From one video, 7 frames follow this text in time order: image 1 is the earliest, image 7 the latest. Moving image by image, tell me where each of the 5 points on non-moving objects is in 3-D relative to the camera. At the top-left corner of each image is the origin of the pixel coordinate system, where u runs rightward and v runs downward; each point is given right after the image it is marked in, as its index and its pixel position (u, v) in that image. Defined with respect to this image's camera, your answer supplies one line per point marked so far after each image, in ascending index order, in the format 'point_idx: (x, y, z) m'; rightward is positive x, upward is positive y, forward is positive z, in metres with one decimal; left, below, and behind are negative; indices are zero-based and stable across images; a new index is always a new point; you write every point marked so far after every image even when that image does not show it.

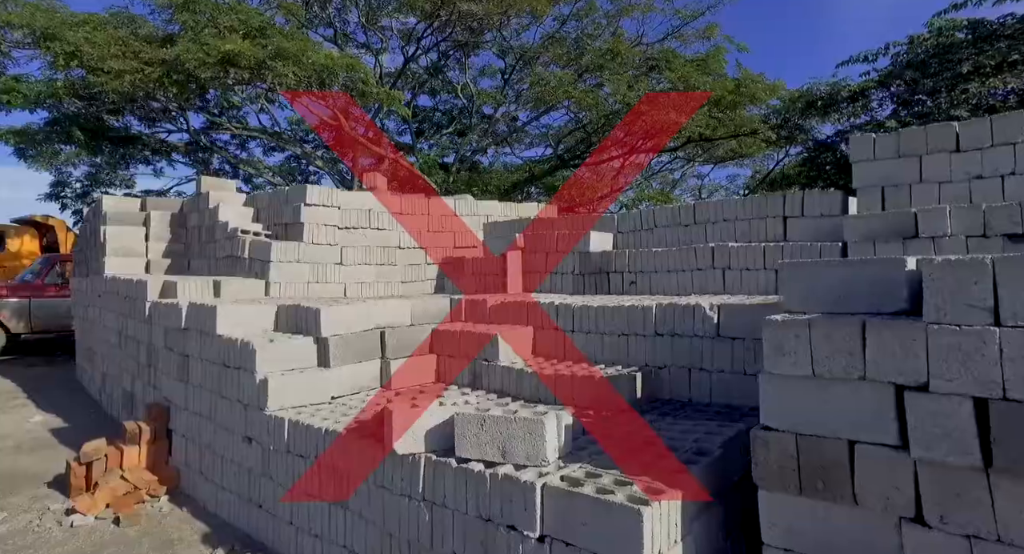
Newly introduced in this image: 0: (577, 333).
0: (+0.5, -0.5, +4.4) m
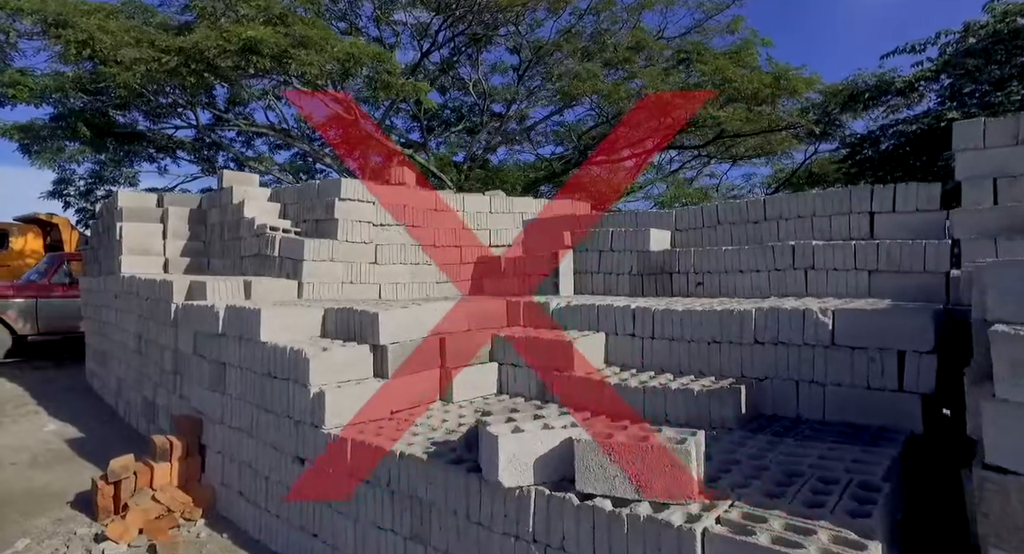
0: (+1.0, -0.5, +4.0) m
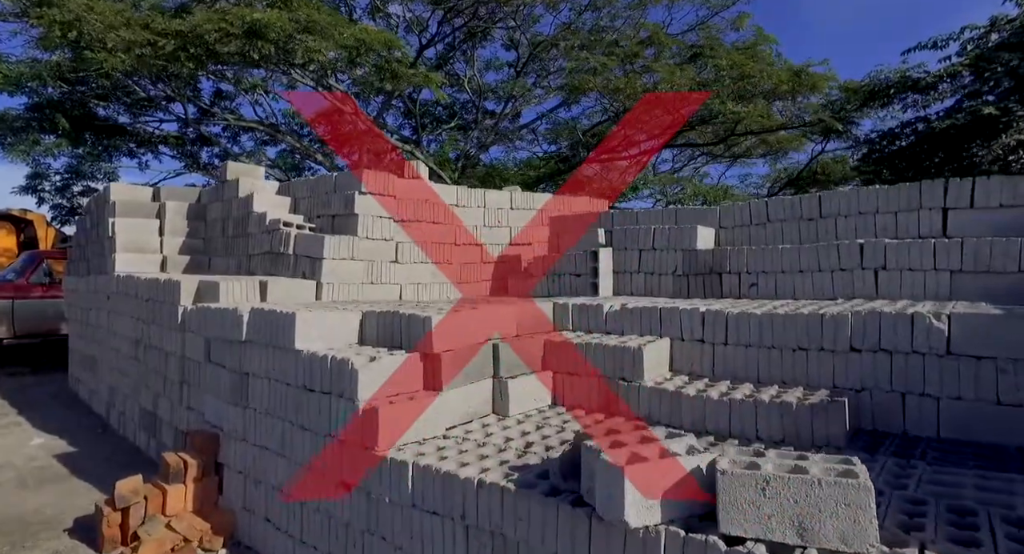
0: (+1.5, -0.5, +3.6) m
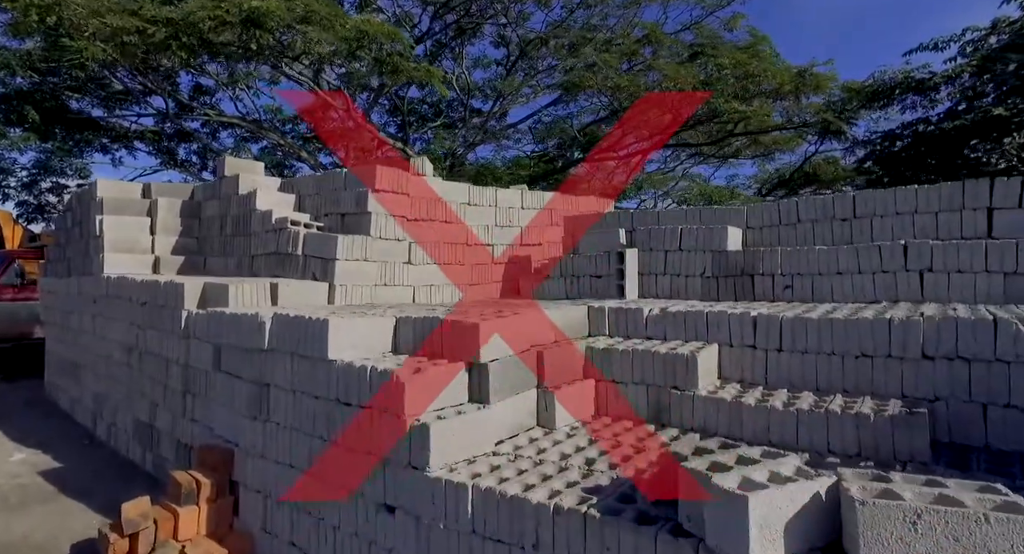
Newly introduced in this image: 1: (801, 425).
0: (+1.7, -0.5, +3.5) m
1: (+1.6, -0.8, +2.9) m
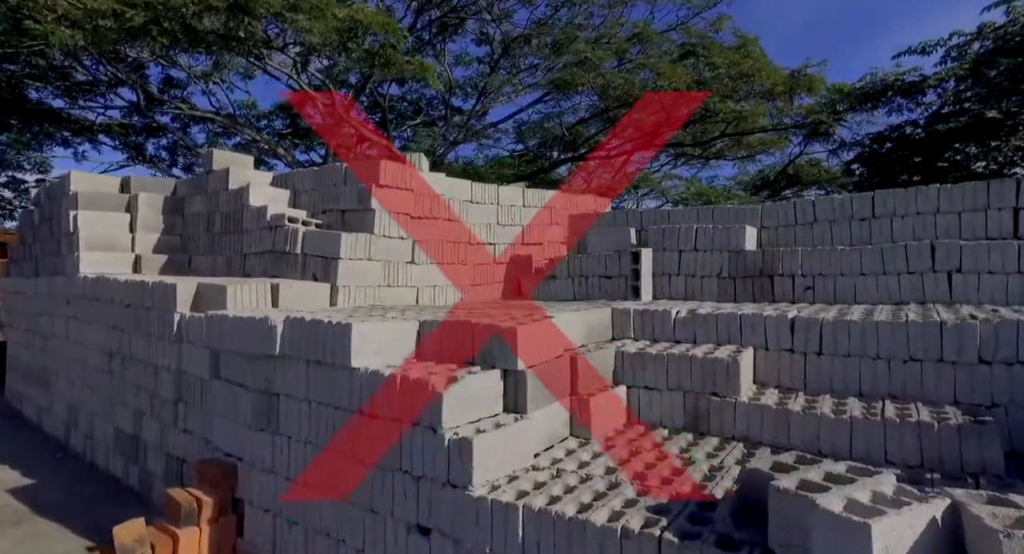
0: (+1.9, -0.5, +3.3) m
1: (+1.8, -0.8, +2.8) m
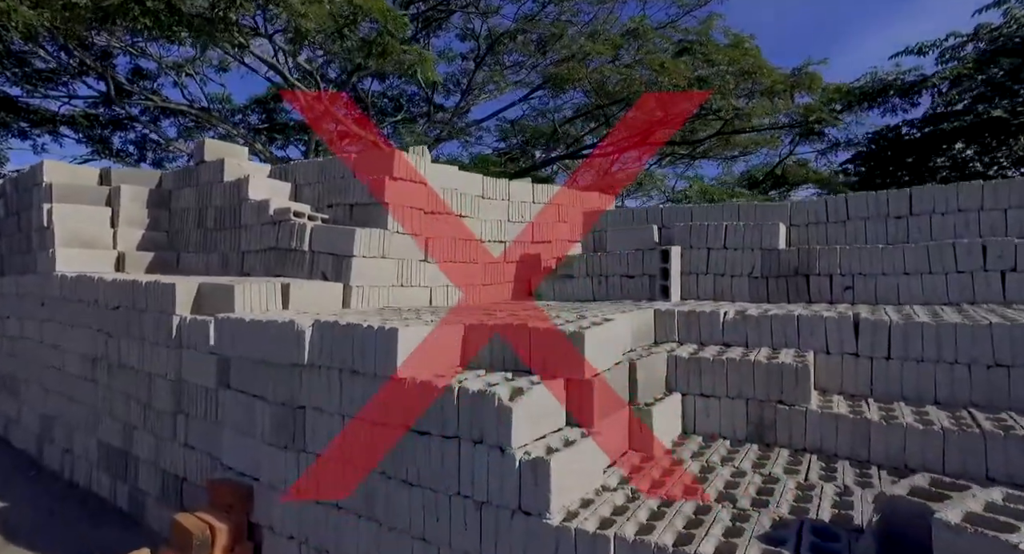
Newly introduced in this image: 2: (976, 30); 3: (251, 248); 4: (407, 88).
0: (+2.2, -0.5, +3.1) m
1: (+2.1, -0.8, +2.6) m
2: (+8.1, +4.3, +9.6) m
3: (-2.4, +0.3, +5.0) m
4: (-3.1, +5.6, +16.1) m
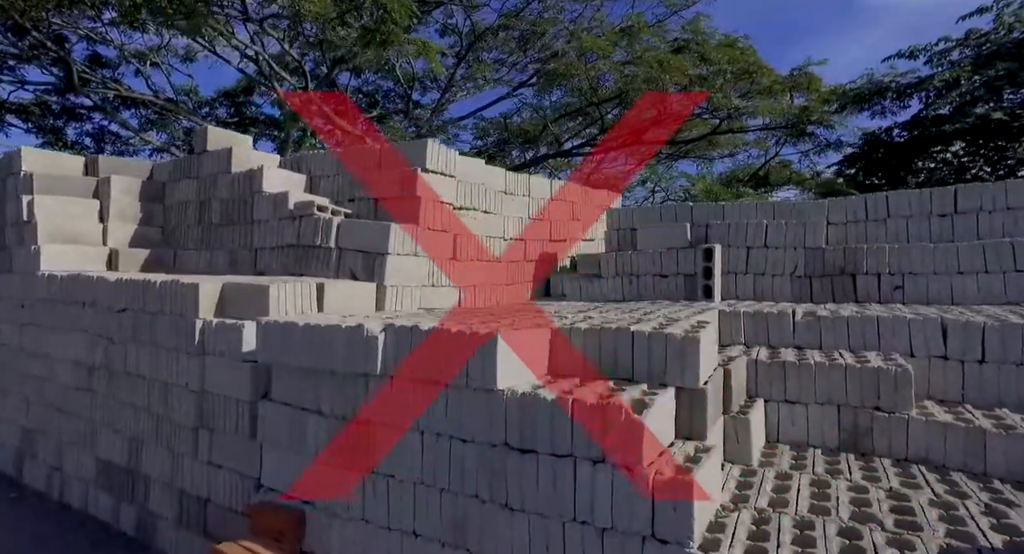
0: (+2.6, -0.5, +3.0) m
1: (+2.5, -0.8, +2.5) m
2: (+8.2, +4.4, +9.8) m
3: (-2.1, +0.3, +4.6) m
4: (-3.5, +5.6, +15.6) m
